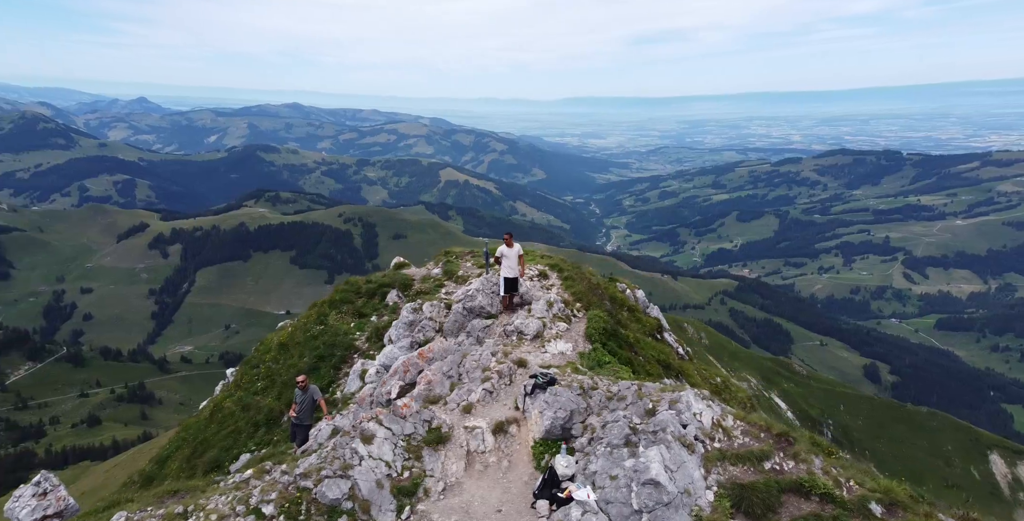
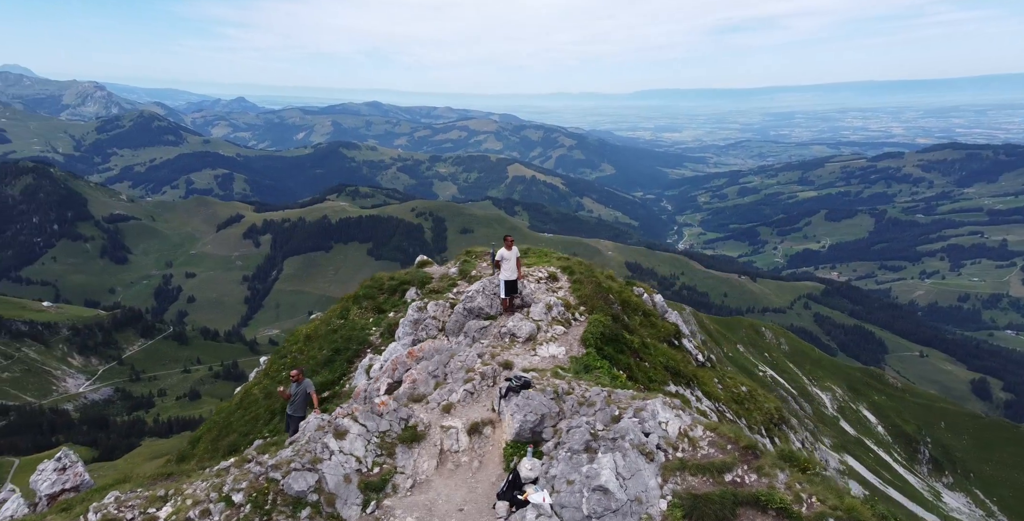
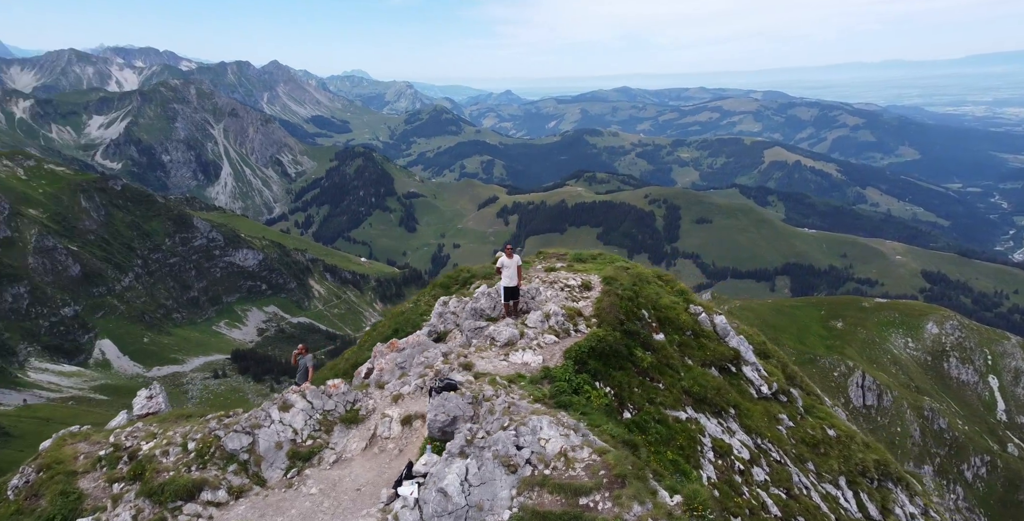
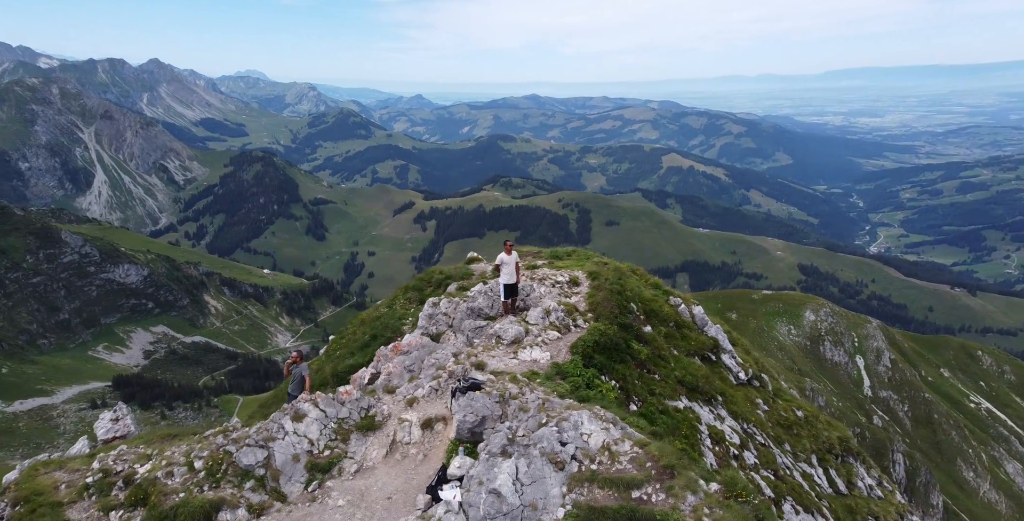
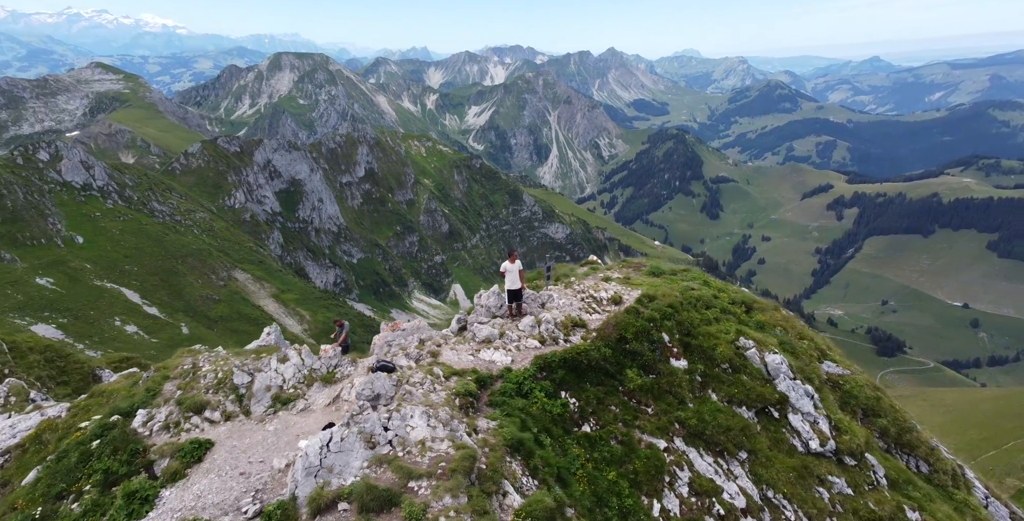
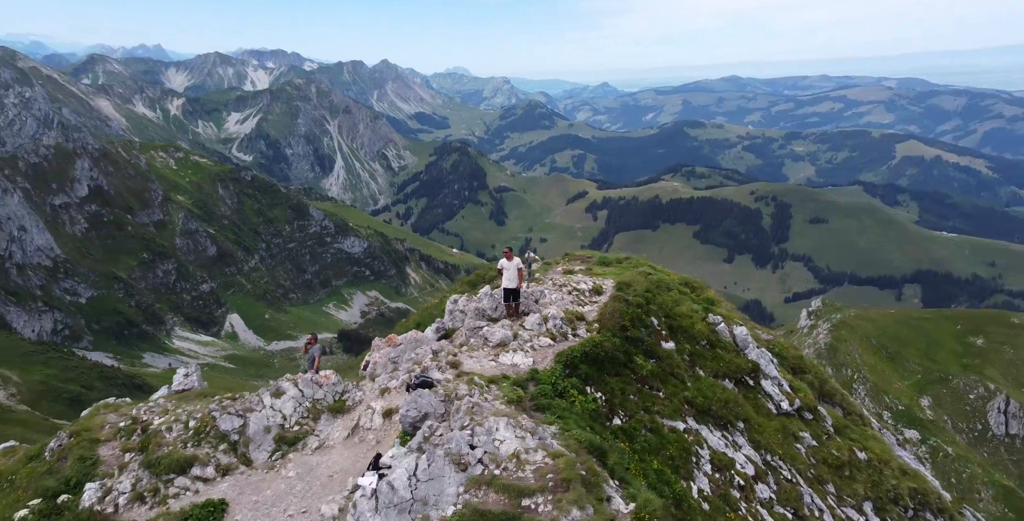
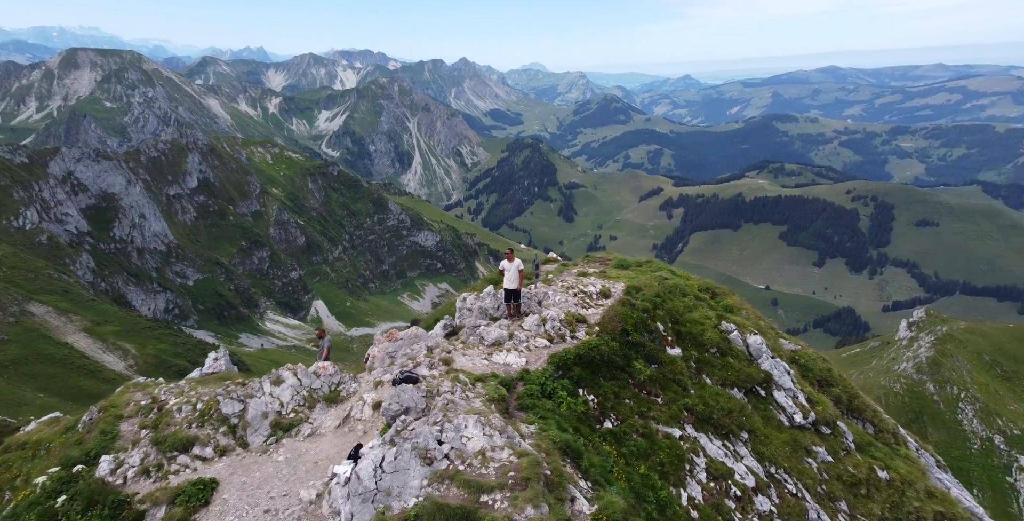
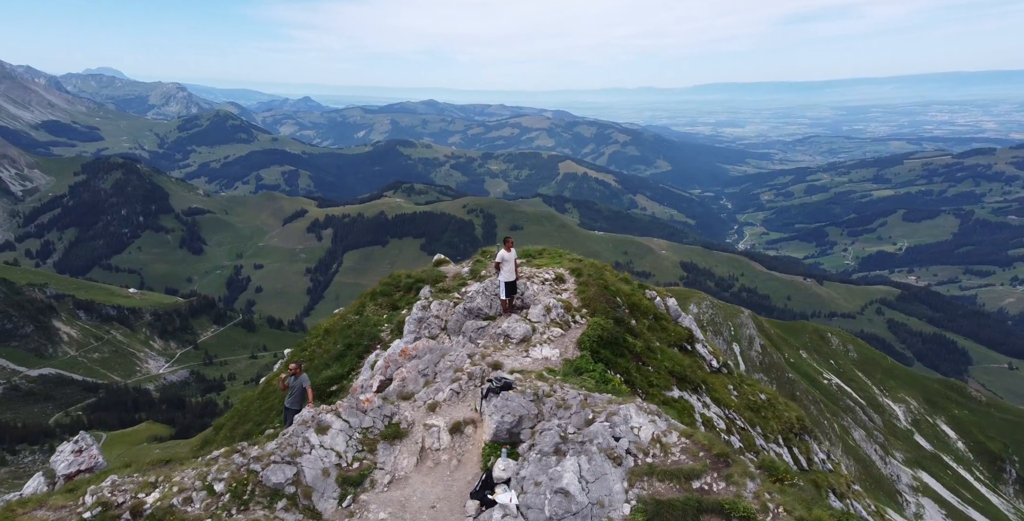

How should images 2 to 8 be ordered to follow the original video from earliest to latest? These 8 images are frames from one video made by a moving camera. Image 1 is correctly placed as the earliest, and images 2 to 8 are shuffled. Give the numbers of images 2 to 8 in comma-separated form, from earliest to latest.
2, 8, 4, 3, 6, 7, 5
